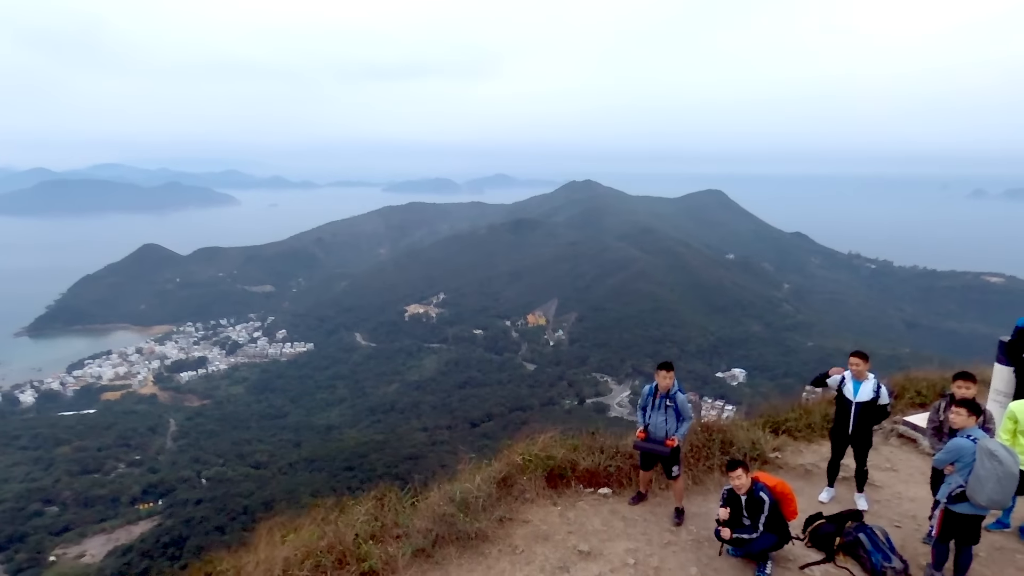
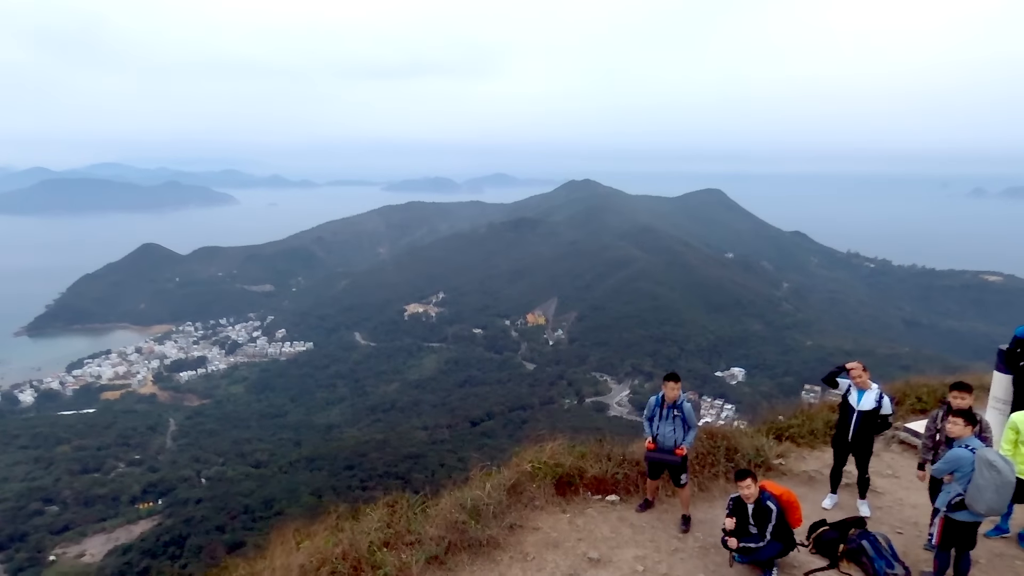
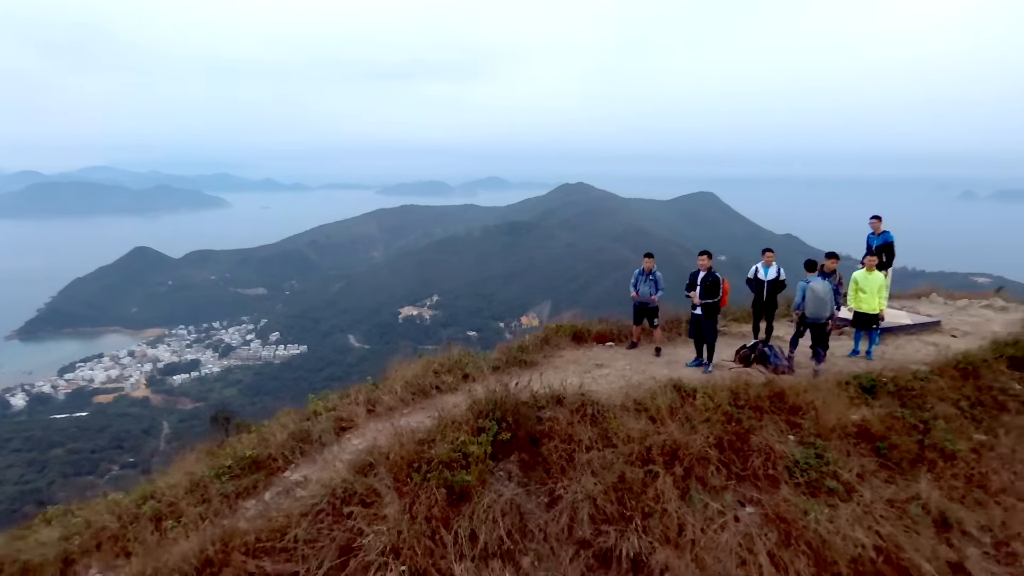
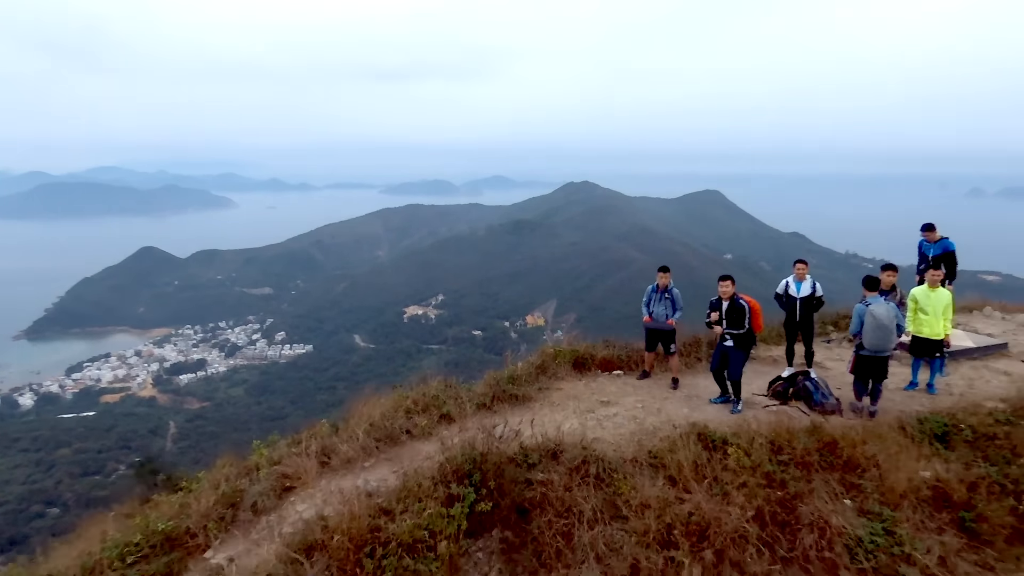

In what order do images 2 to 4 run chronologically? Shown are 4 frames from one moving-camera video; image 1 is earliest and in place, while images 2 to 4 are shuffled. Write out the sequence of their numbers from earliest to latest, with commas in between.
2, 4, 3
